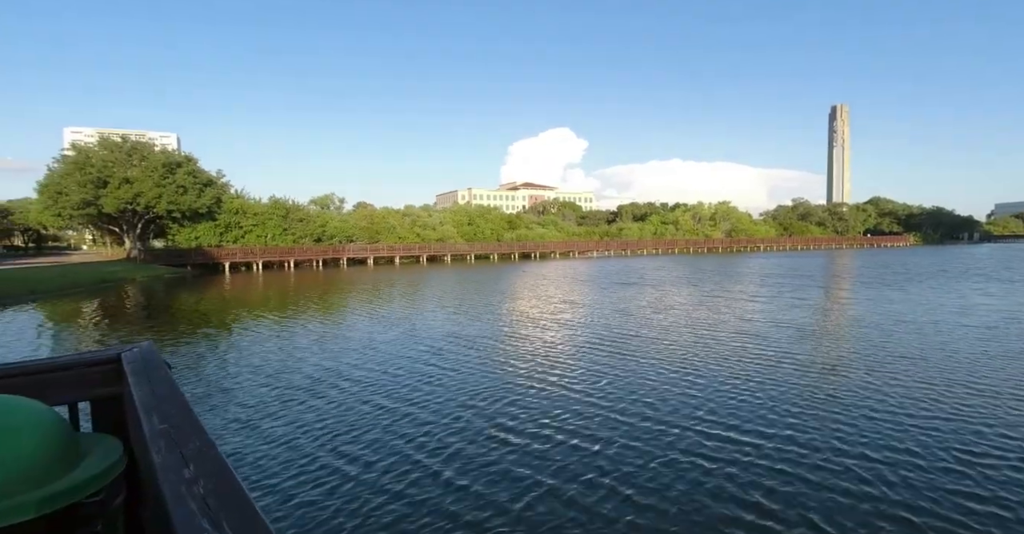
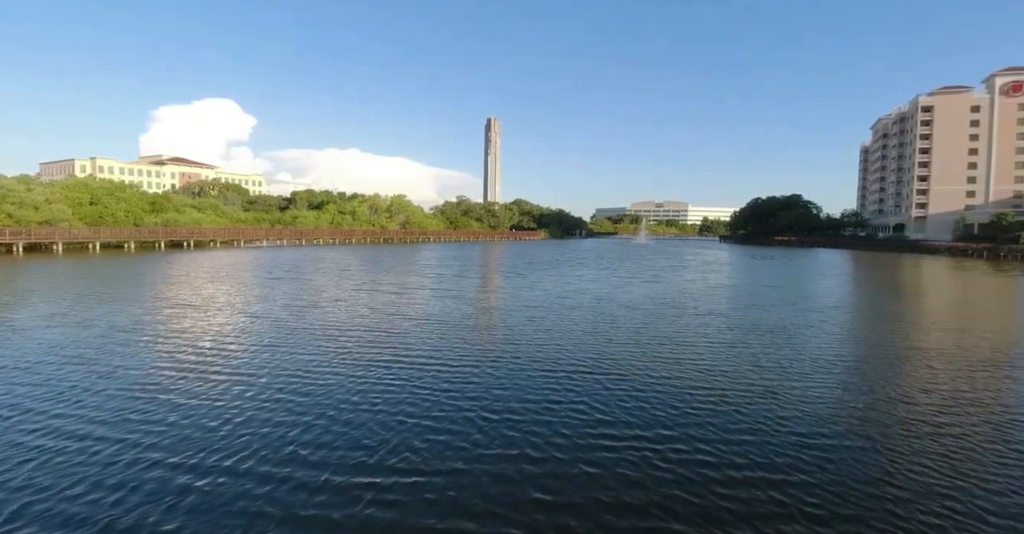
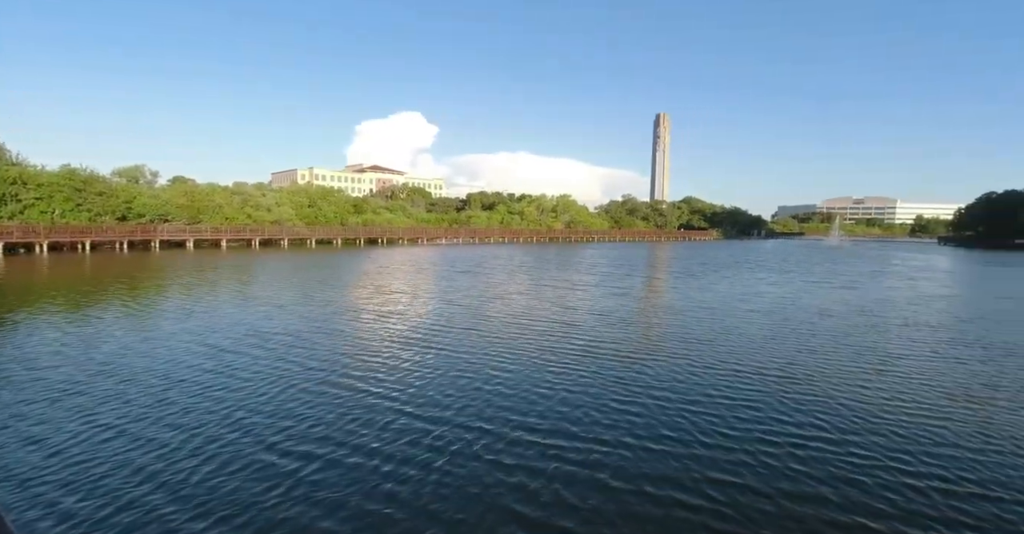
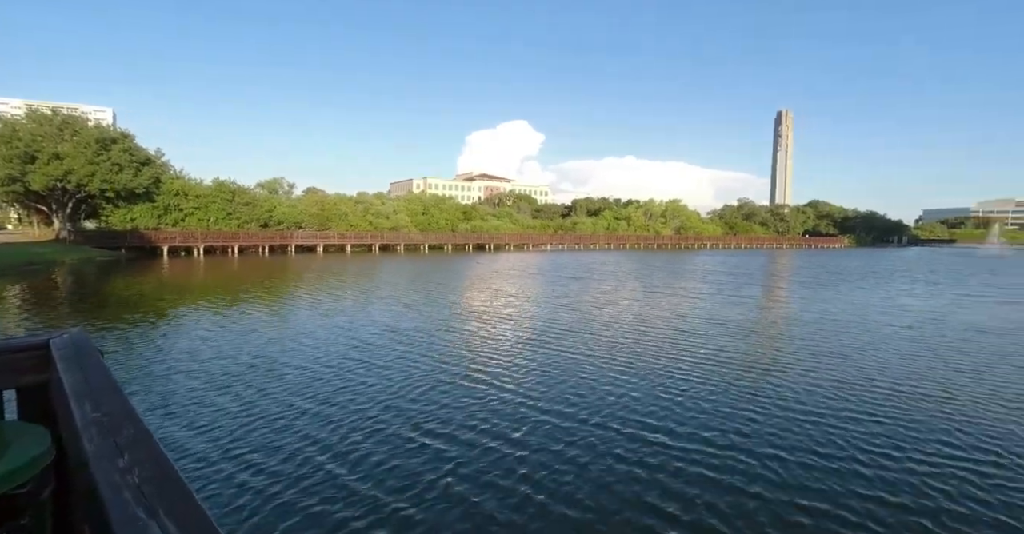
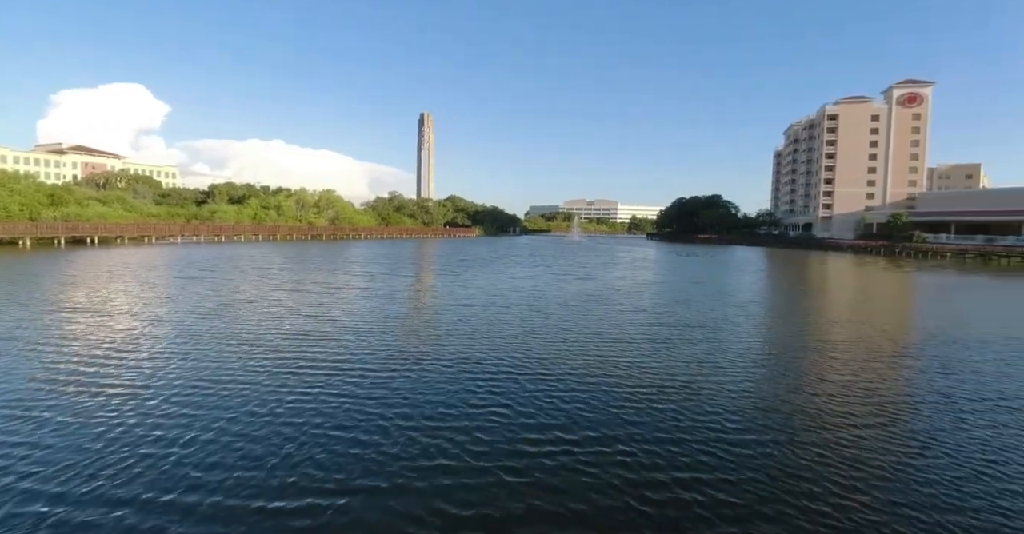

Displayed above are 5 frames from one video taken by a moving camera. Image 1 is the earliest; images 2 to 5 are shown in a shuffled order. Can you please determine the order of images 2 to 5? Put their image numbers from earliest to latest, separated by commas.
4, 3, 2, 5
